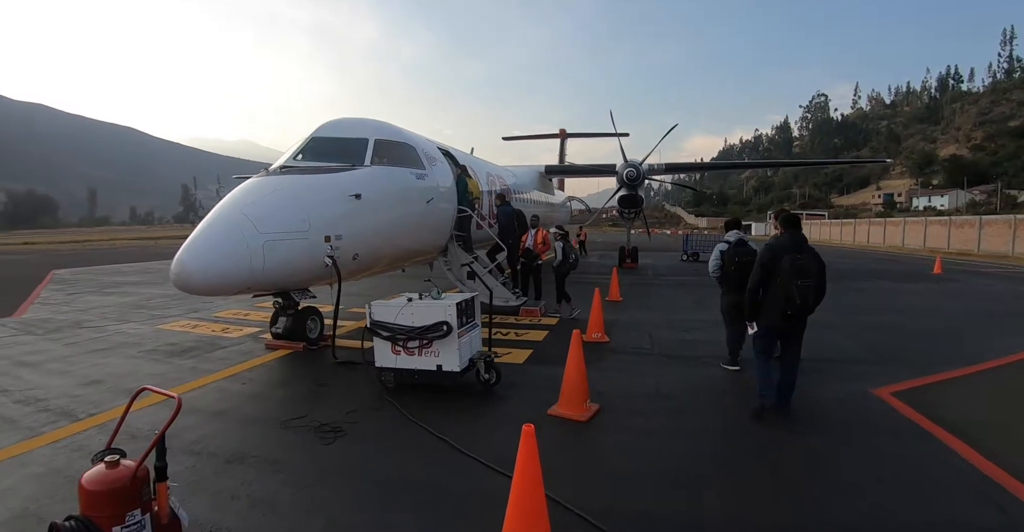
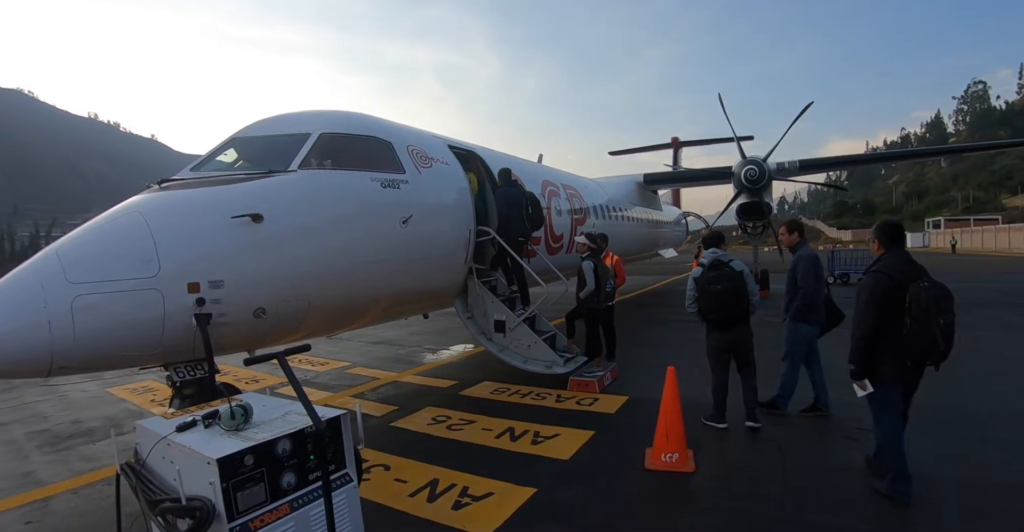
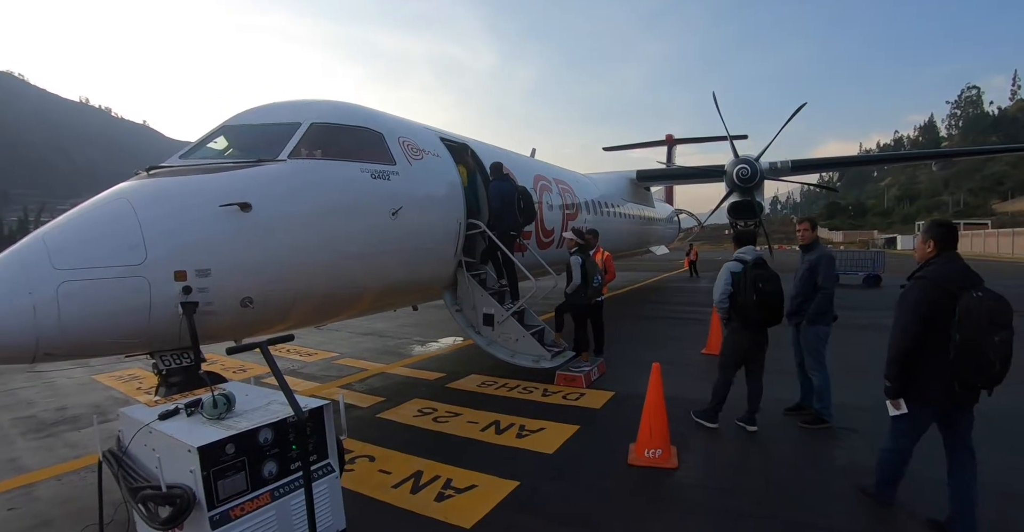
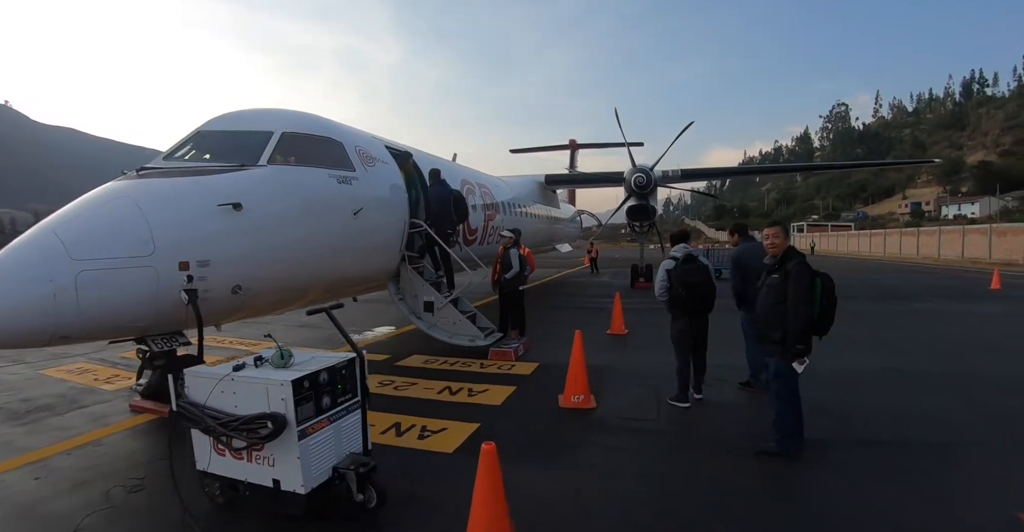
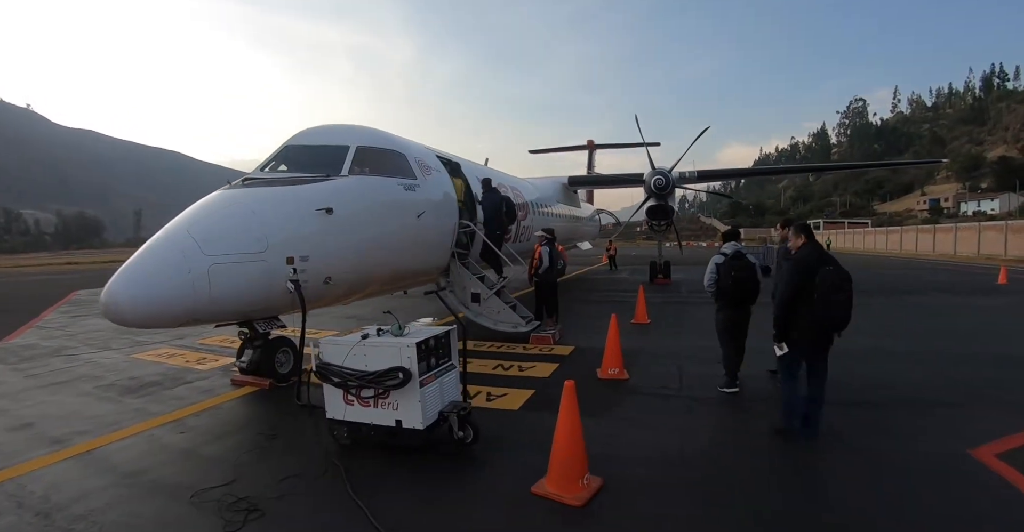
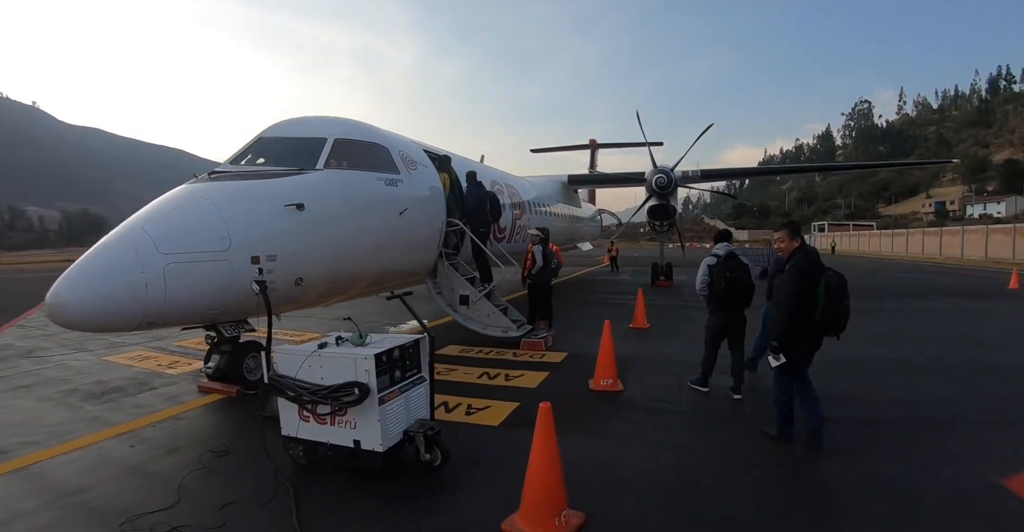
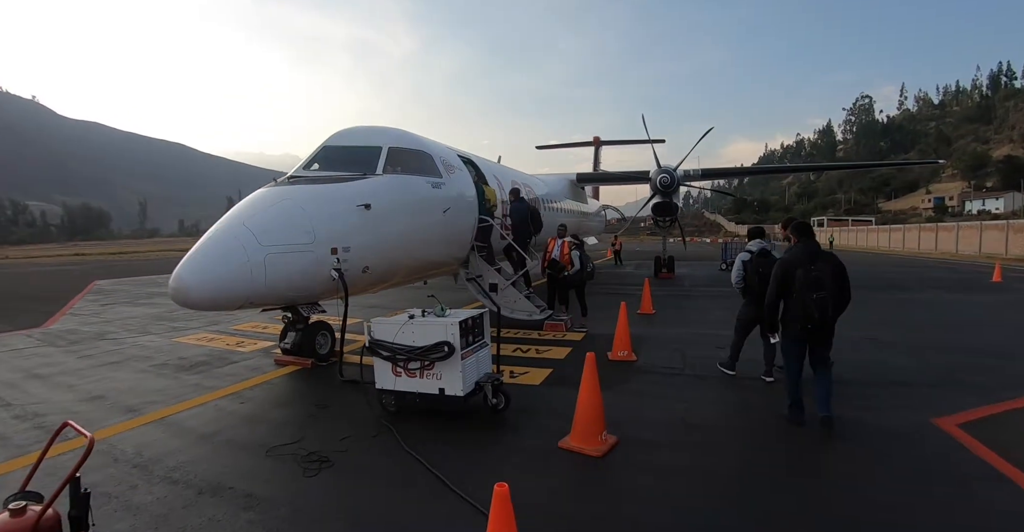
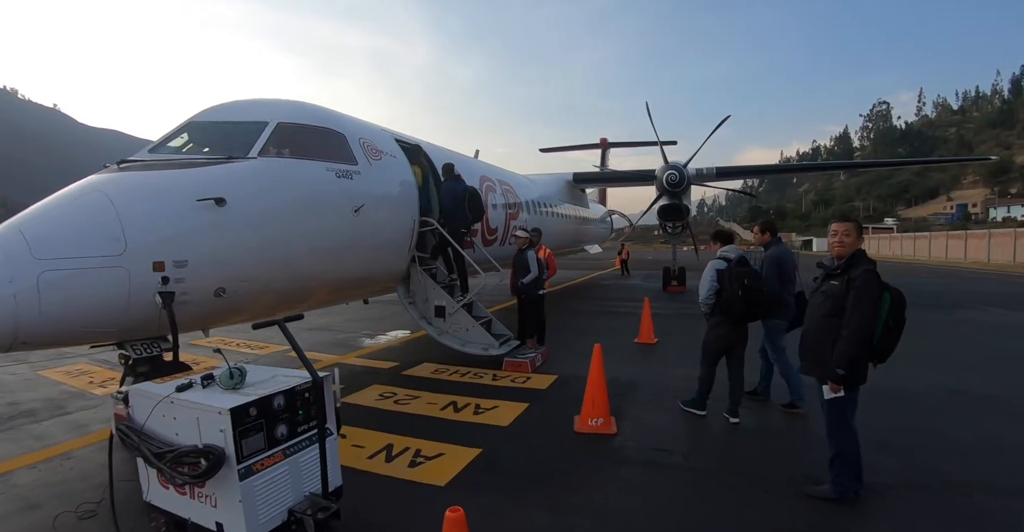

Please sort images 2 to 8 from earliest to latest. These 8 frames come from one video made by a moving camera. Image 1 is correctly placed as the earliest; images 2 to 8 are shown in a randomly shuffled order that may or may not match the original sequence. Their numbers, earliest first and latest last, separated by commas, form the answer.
7, 5, 6, 4, 8, 3, 2
